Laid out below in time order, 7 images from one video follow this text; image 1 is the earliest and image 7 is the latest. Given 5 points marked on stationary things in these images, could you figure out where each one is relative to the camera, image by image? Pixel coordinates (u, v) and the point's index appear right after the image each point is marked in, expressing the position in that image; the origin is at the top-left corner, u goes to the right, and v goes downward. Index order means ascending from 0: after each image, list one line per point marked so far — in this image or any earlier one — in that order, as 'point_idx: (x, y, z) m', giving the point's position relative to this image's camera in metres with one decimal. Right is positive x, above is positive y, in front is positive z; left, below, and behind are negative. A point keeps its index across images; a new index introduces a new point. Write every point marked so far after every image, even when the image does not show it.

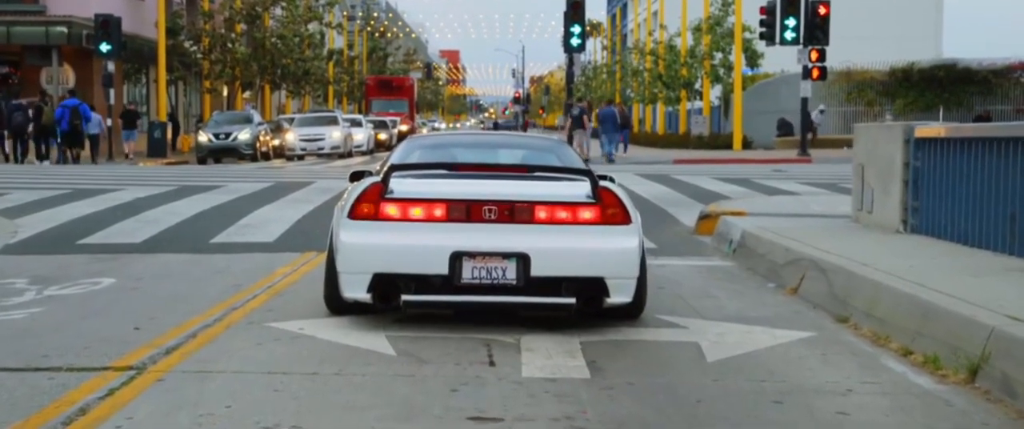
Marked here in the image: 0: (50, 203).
0: (-7.2, +0.3, +19.0) m
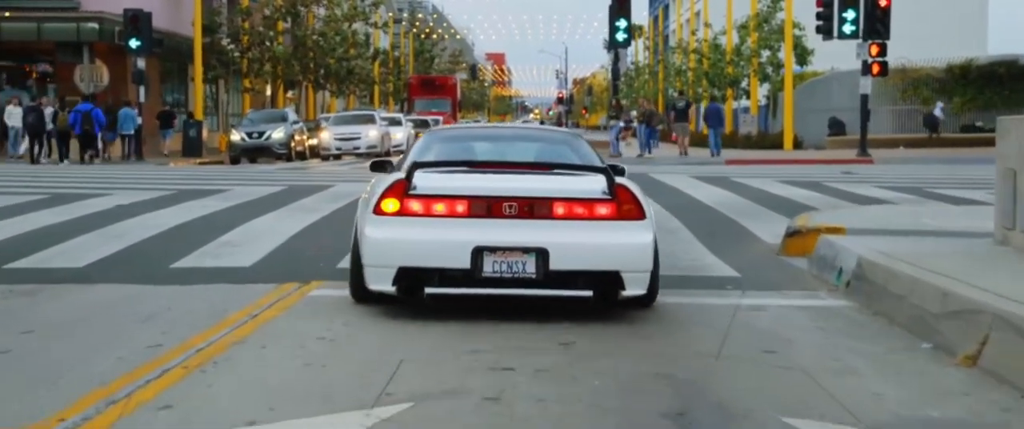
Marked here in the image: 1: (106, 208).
0: (-6.6, +0.1, +16.3) m
1: (-5.4, +0.1, +16.0) m
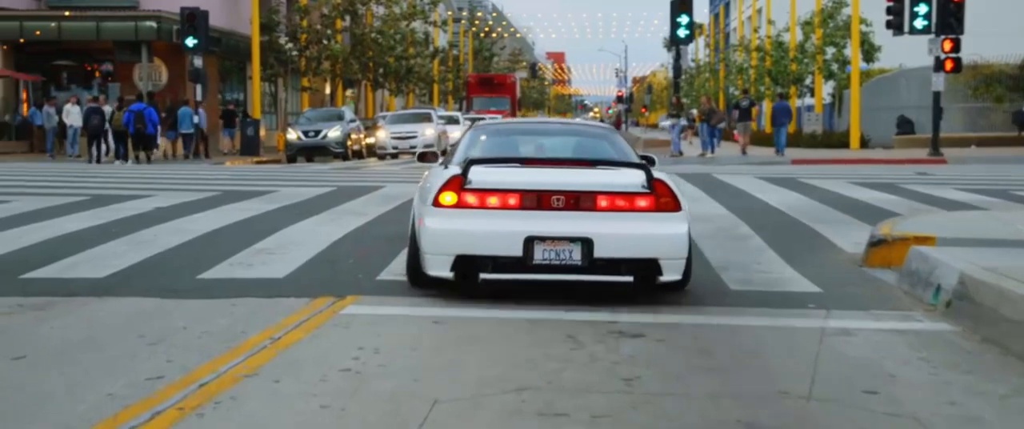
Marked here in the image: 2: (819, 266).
0: (-5.9, +0.1, +15.6) m
1: (-4.7, +0.1, +15.3) m
2: (+3.0, -0.5, +11.4) m
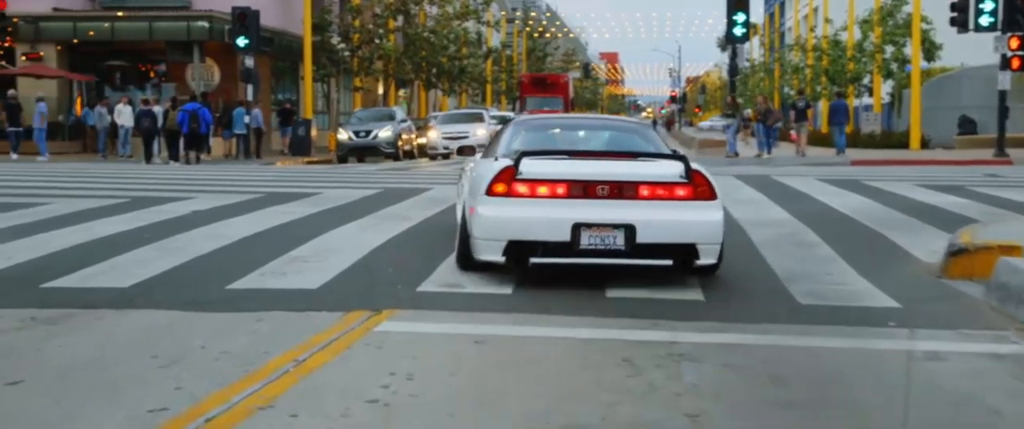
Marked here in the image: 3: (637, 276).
0: (-5.2, +0.1, +15.2) m
1: (-4.1, 0.0, +14.8) m
2: (+3.4, -0.6, +10.5) m
3: (+1.1, -0.5, +10.1) m
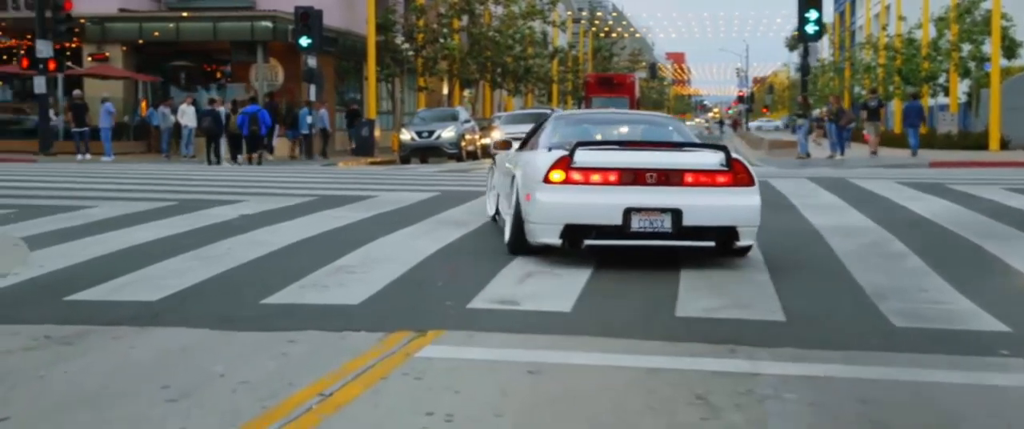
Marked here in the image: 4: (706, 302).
0: (-4.4, 0.0, +14.6) m
1: (-3.3, 0.0, +14.1) m
2: (+3.9, -0.6, +9.5) m
3: (+1.6, -0.6, +9.2) m
4: (+1.4, -0.6, +8.6) m
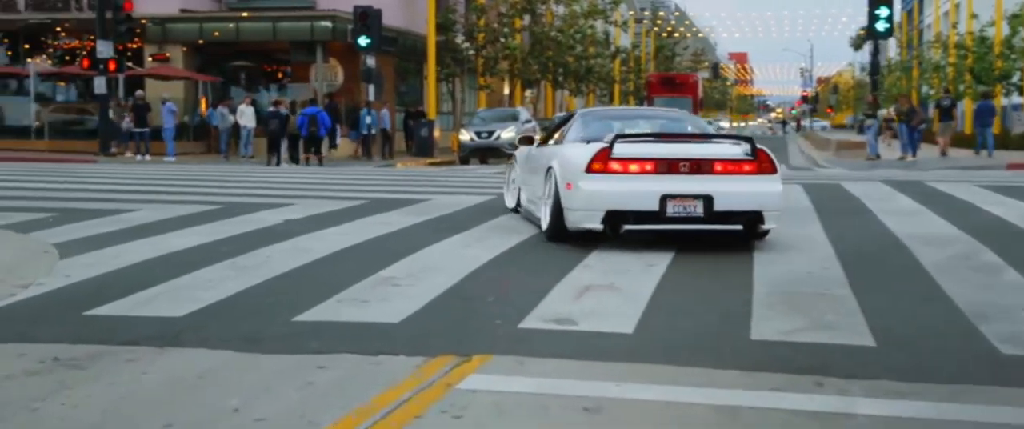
0: (-3.7, 0.0, +14.0) m
1: (-2.6, -0.1, +13.5) m
2: (+4.3, -0.7, +8.5) m
3: (+2.0, -0.7, +8.3) m
4: (+1.8, -0.7, +7.7) m
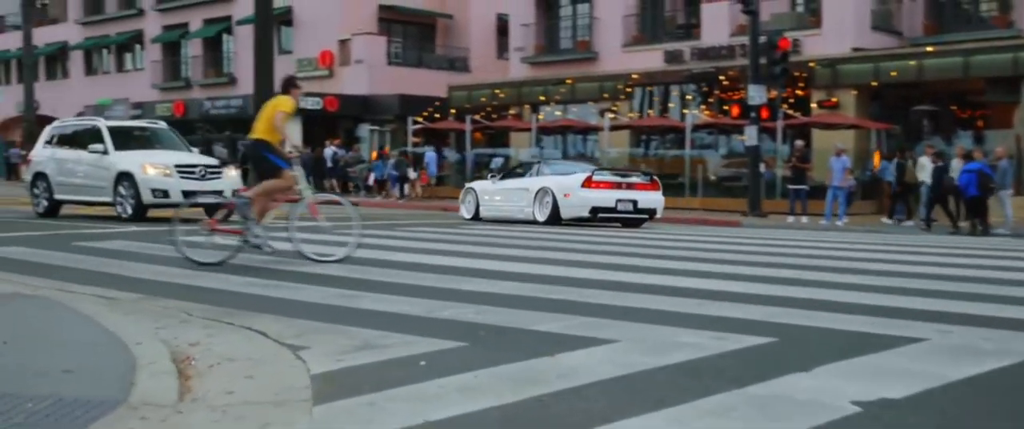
0: (+1.2, -0.9, +7.0) m
1: (+1.8, -1.0, +6.0) m
2: (+4.8, -1.5, -2.1) m
3: (+2.8, -1.3, -0.9) m
4: (+2.3, -1.4, -1.3) m
